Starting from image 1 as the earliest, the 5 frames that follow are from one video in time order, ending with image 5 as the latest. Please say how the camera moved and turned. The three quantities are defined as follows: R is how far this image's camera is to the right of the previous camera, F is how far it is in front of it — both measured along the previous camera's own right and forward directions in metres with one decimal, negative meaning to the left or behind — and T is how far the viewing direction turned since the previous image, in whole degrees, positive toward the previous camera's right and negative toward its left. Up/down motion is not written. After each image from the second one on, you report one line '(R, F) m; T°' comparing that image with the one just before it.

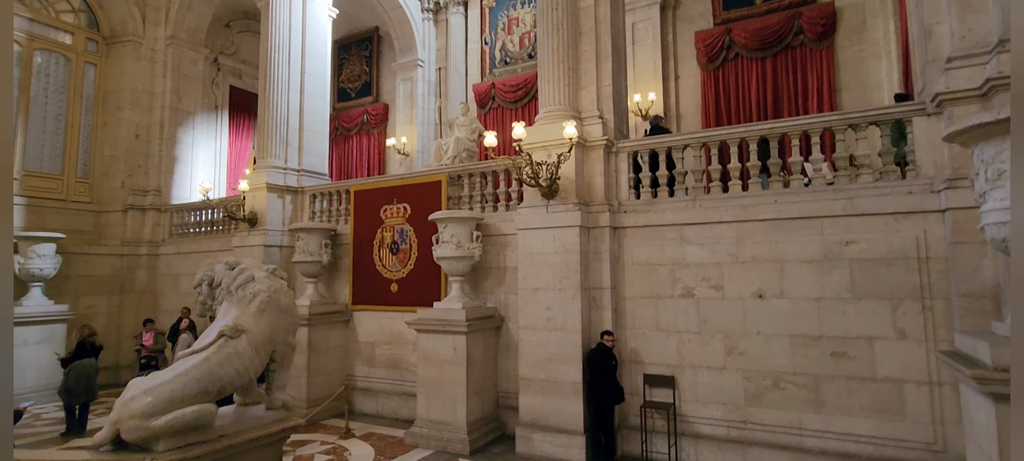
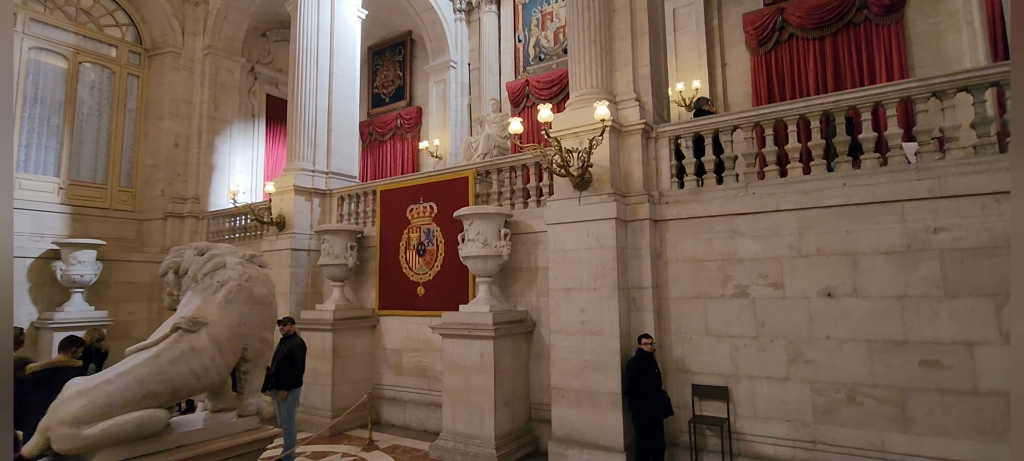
(+0.1, +0.5) m; -5°
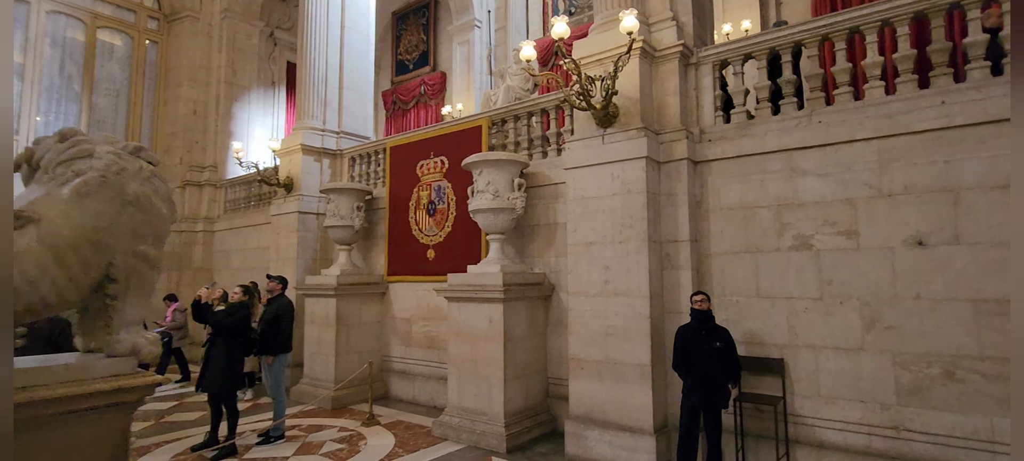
(+0.3, +0.8) m; -5°
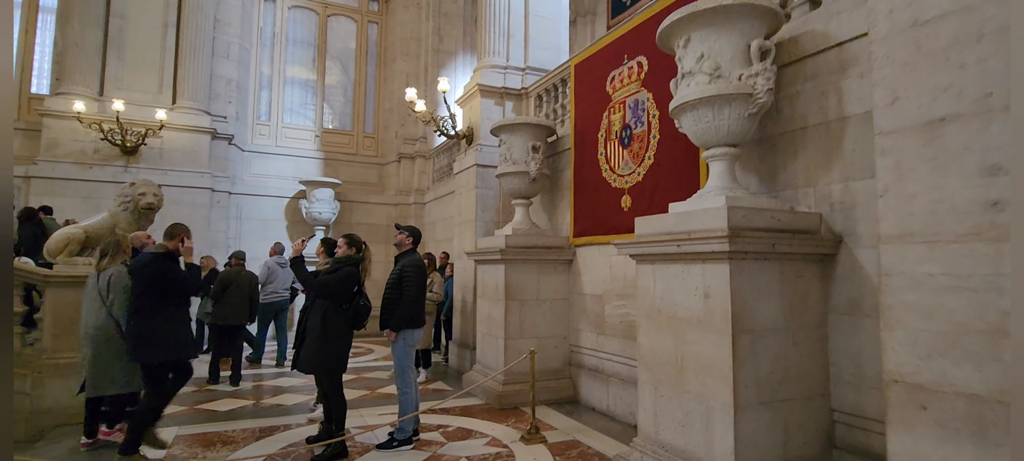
(+0.1, +2.0) m; -27°
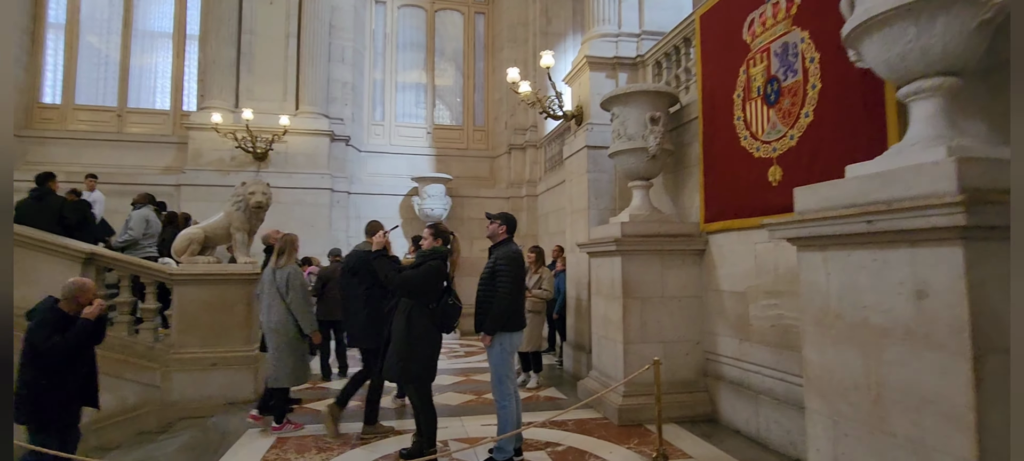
(0.0, +0.6) m; -13°
